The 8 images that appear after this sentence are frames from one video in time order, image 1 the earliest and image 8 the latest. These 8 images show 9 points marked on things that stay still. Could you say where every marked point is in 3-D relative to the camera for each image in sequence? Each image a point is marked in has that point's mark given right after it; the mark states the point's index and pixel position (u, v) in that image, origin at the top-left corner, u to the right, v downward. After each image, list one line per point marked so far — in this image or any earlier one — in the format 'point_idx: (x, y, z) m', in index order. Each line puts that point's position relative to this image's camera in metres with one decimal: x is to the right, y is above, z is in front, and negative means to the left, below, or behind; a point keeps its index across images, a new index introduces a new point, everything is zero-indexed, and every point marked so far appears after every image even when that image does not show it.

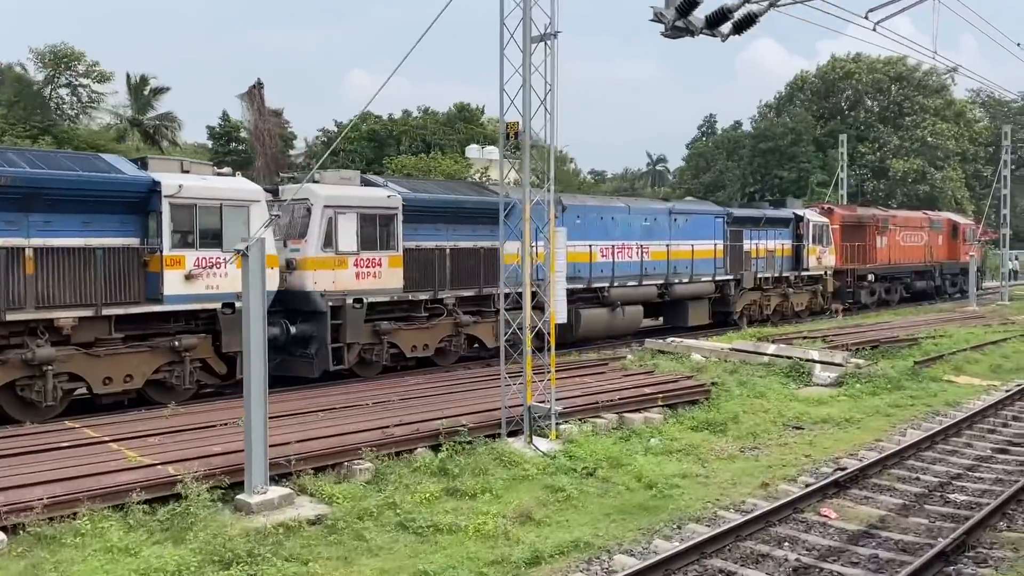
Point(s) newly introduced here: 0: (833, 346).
0: (+6.2, -1.1, +15.5) m
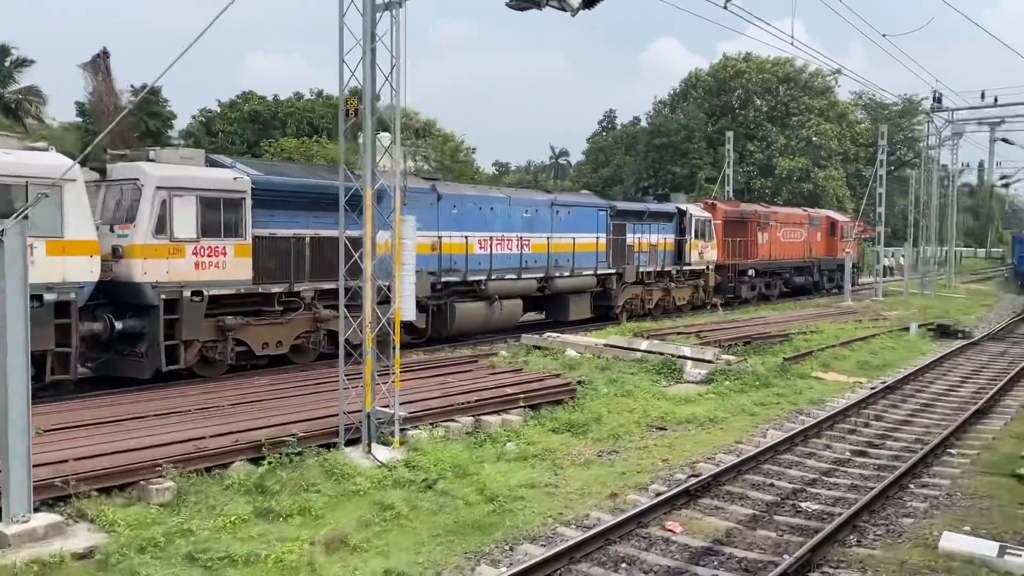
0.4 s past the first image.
0: (+3.7, -1.0, +15.3) m
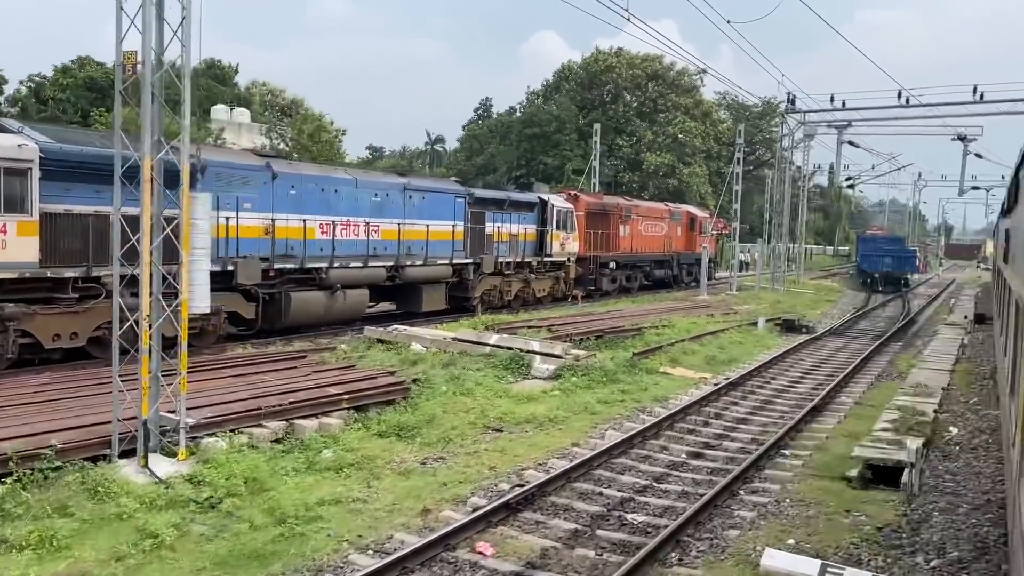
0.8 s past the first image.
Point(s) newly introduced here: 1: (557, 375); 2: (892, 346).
0: (+0.8, -0.9, +14.8) m
1: (+0.7, -1.4, +13.1) m
2: (+9.1, -1.4, +19.4) m
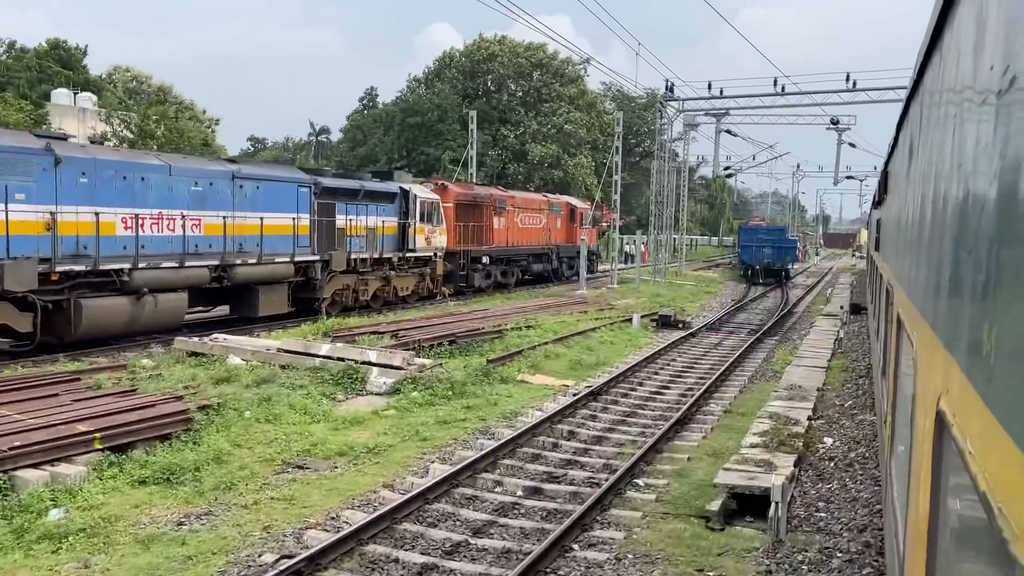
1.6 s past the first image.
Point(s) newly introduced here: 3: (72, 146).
0: (-1.7, -0.9, +13.0) m
1: (-1.6, -1.4, +11.4) m
2: (+5.9, -1.2, +18.6) m
3: (-6.8, +2.2, +12.5) m
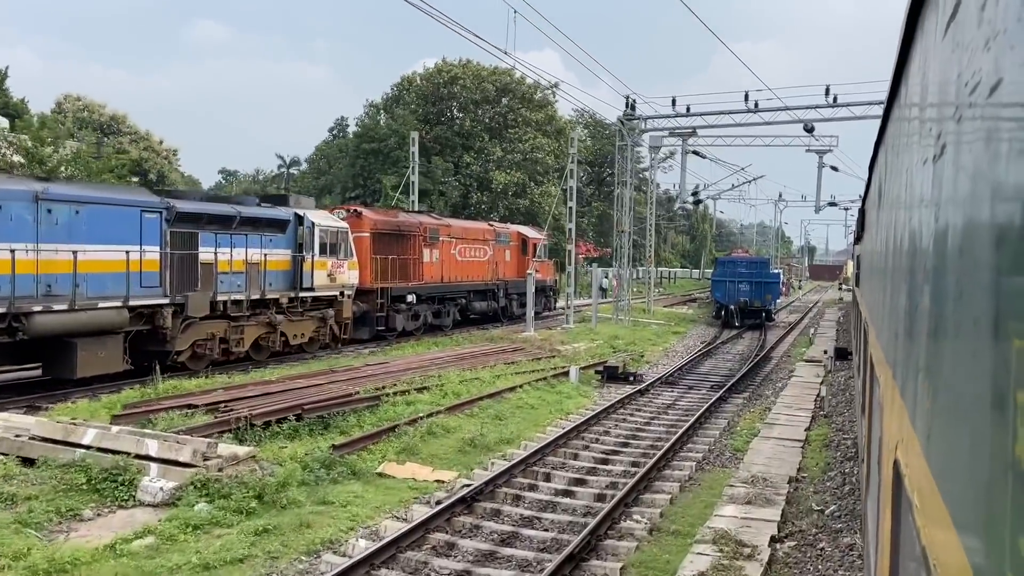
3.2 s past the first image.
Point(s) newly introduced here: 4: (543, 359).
0: (-3.4, -1.6, +9.5) m
1: (-3.3, -2.0, +7.8) m
2: (+4.2, -2.1, +15.2) m
3: (-8.5, +1.5, +9.0) m
4: (+0.7, -1.6, +18.1) m
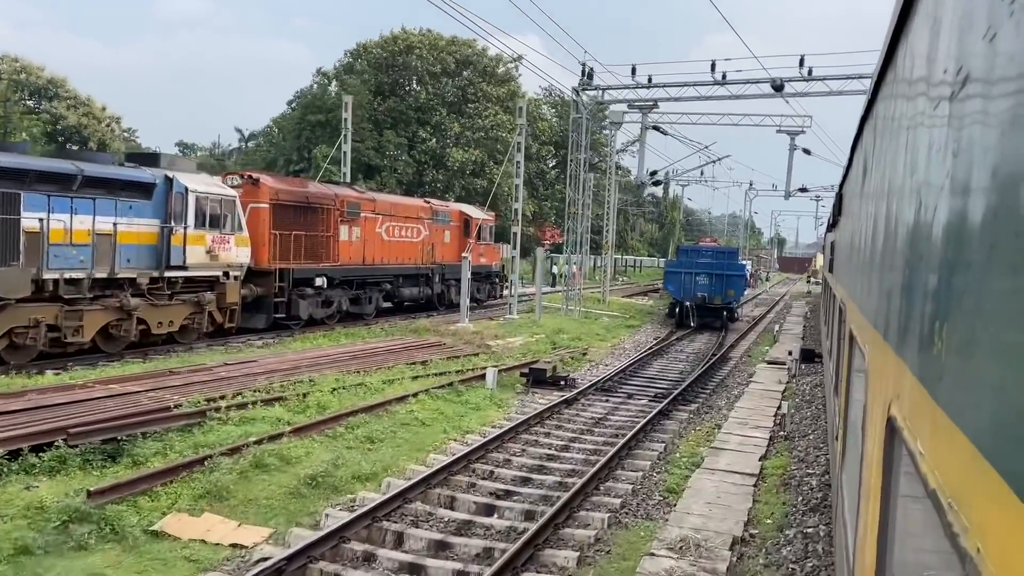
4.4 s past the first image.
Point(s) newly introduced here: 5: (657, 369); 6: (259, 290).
0: (-4.7, -1.4, +6.7) m
1: (-4.6, -1.9, +5.0) m
2: (+2.6, -1.9, +12.6) m
3: (-9.7, +1.8, +5.9) m
4: (-0.9, -1.3, +15.5) m
5: (+3.1, -1.7, +17.3) m
6: (-5.2, 0.0, +16.8) m
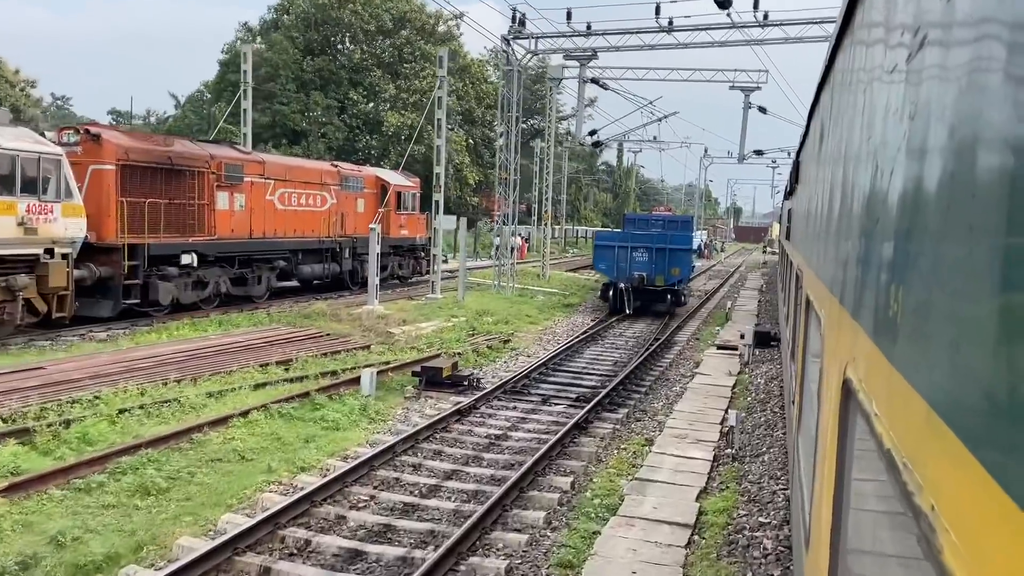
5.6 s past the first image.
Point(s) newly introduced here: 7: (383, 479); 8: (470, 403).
0: (-5.9, -1.4, +3.8) m
1: (-5.7, -1.9, +2.1) m
2: (+1.1, -1.7, +10.0) m
3: (-10.9, +1.7, +2.6) m
4: (-2.5, -1.0, +12.7) m
5: (+1.4, -1.2, +14.7) m
6: (-6.9, +0.3, +13.8) m
7: (-1.1, -1.8, +7.4) m
8: (-0.6, -1.5, +10.2) m
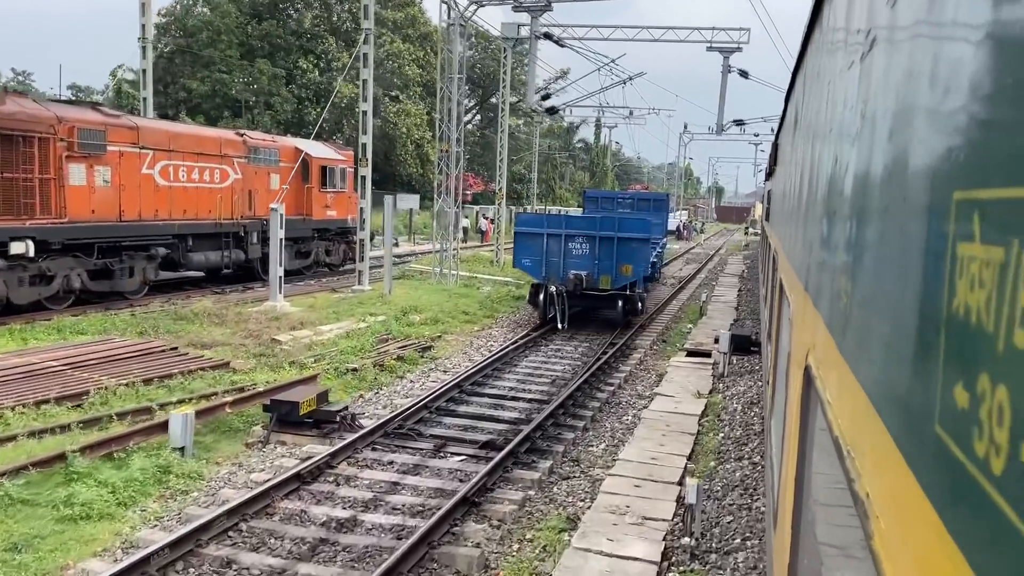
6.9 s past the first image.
0: (-6.9, -1.6, +0.7) m
1: (-6.6, -2.2, -1.0) m
2: (0.0, -1.7, +7.1) m
3: (-11.9, +1.5, -0.6) m
4: (-3.7, -1.0, +9.6) m
5: (+0.2, -1.2, +11.8) m
6: (-8.1, +0.3, +10.6) m
7: (-2.2, -1.9, +4.4) m
8: (-1.7, -1.5, +7.2) m
